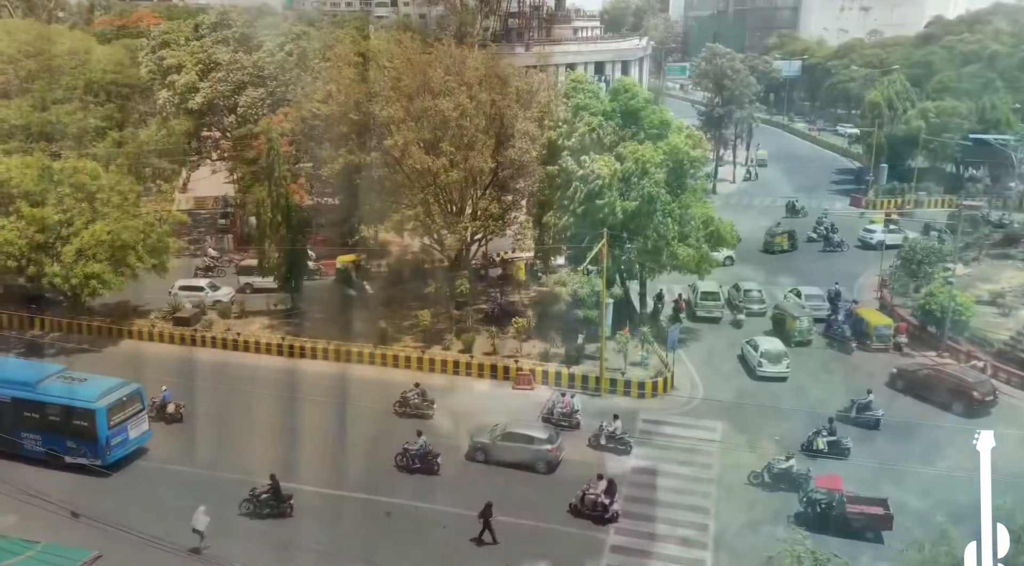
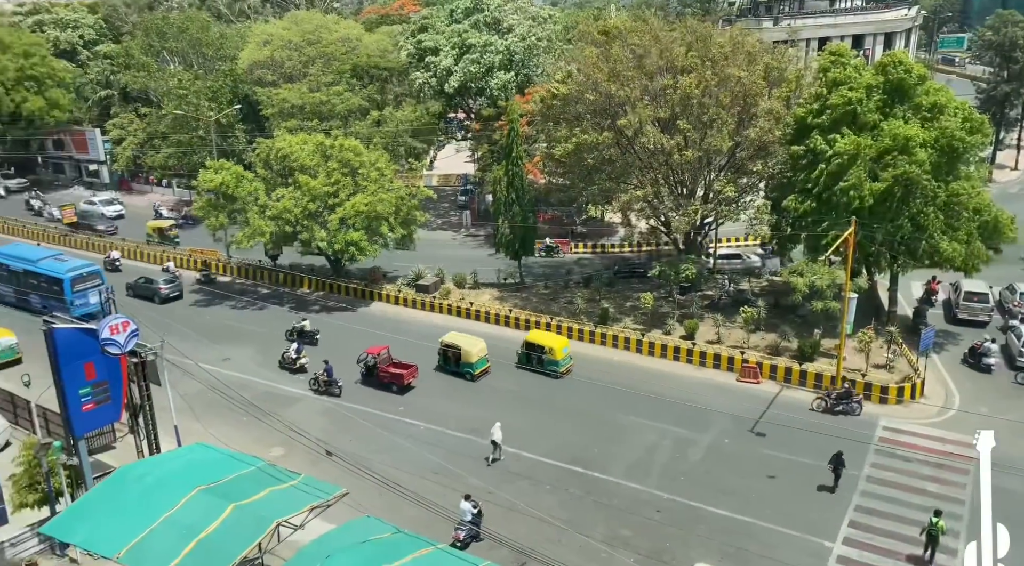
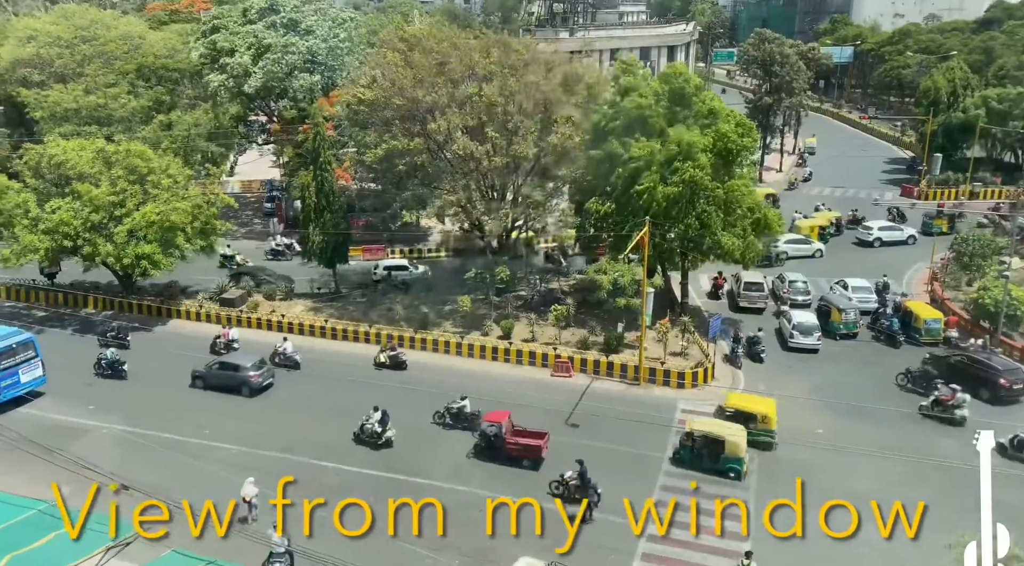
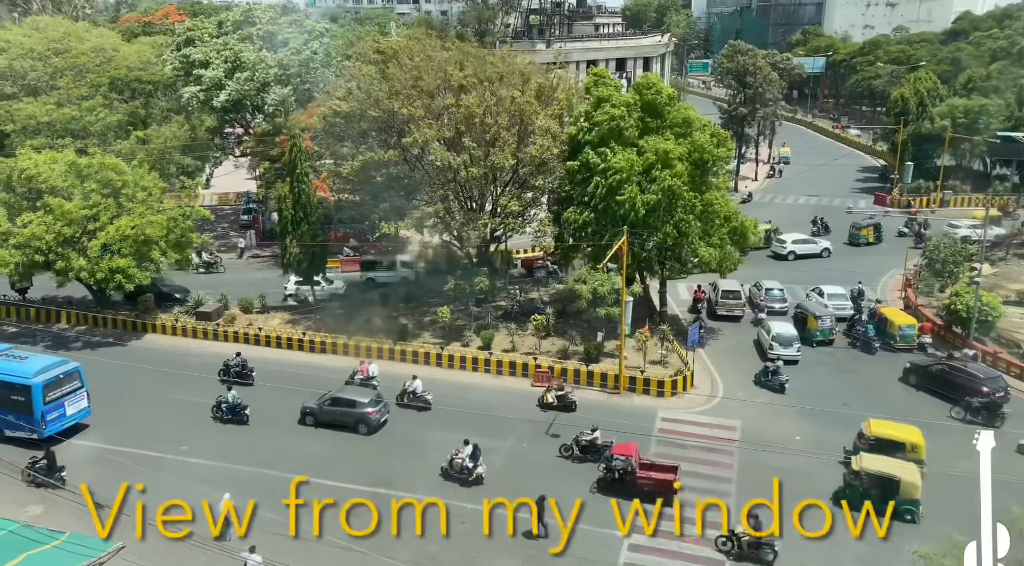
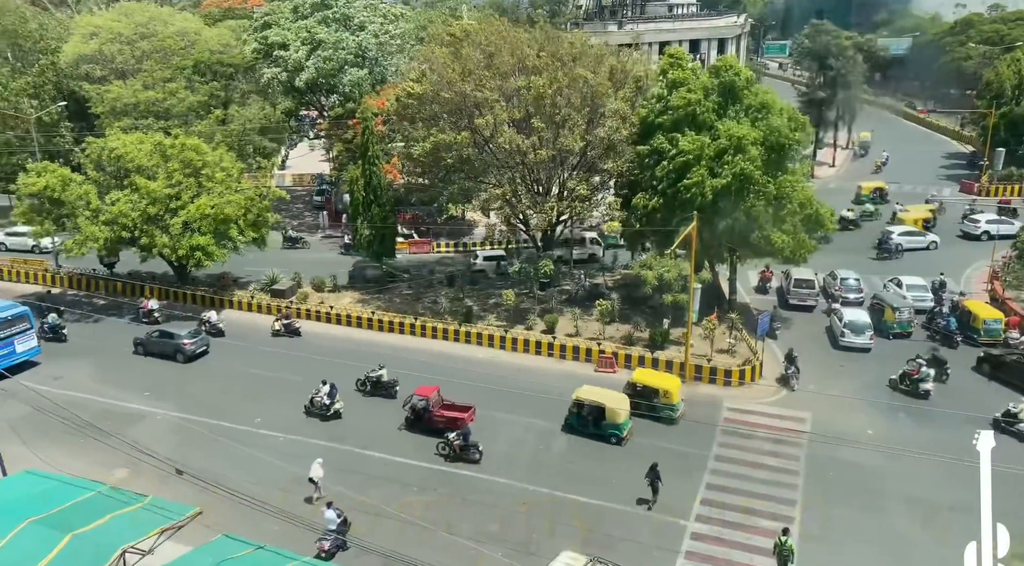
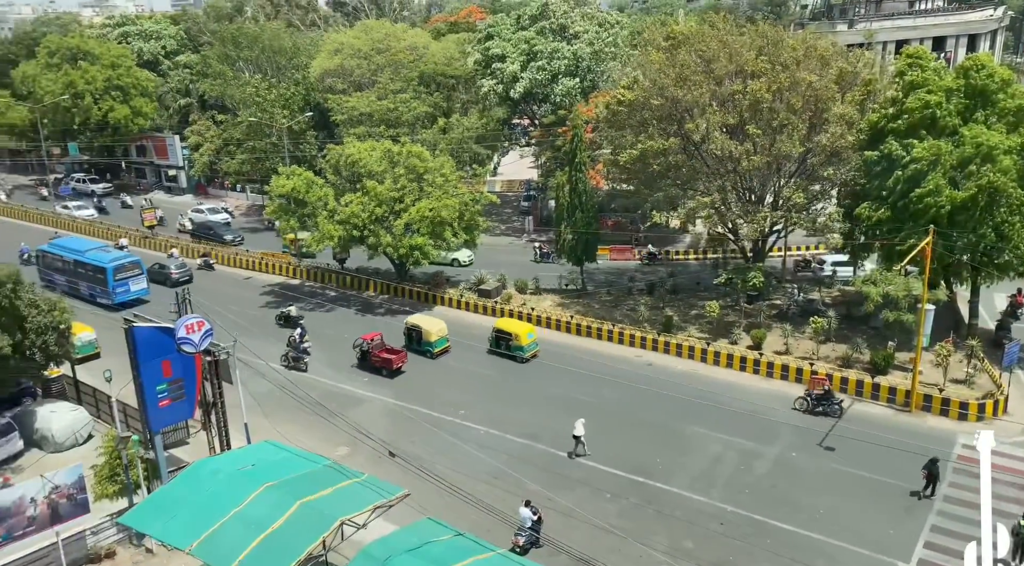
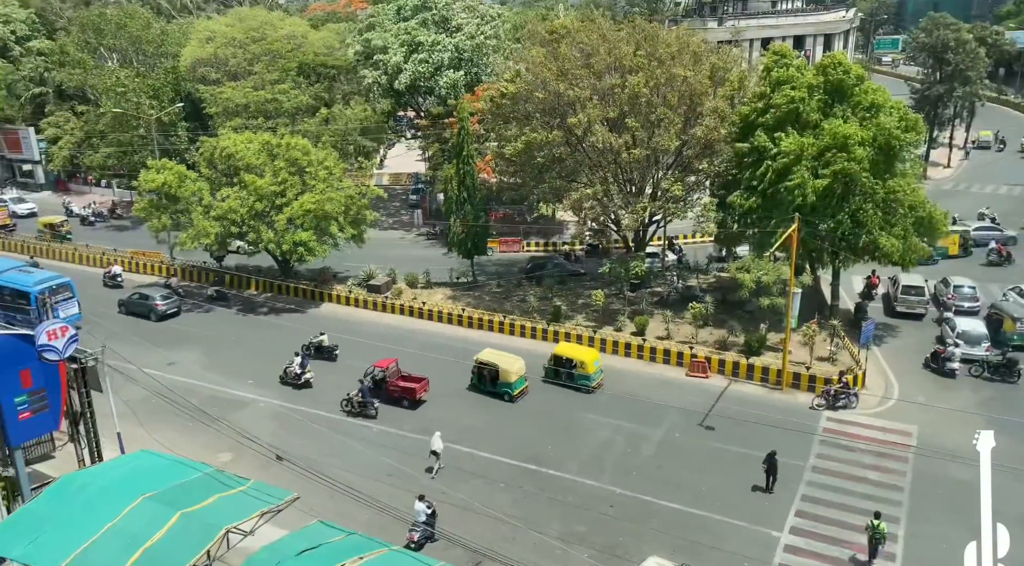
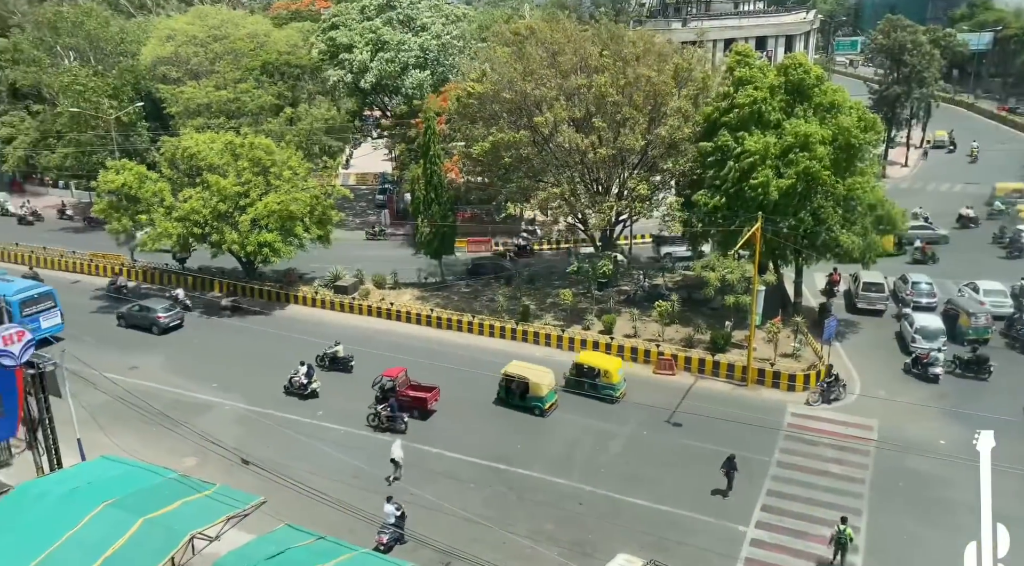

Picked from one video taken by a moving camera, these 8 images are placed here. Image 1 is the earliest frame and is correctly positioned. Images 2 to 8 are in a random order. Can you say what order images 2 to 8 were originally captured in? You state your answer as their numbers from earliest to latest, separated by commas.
4, 3, 5, 8, 7, 2, 6
